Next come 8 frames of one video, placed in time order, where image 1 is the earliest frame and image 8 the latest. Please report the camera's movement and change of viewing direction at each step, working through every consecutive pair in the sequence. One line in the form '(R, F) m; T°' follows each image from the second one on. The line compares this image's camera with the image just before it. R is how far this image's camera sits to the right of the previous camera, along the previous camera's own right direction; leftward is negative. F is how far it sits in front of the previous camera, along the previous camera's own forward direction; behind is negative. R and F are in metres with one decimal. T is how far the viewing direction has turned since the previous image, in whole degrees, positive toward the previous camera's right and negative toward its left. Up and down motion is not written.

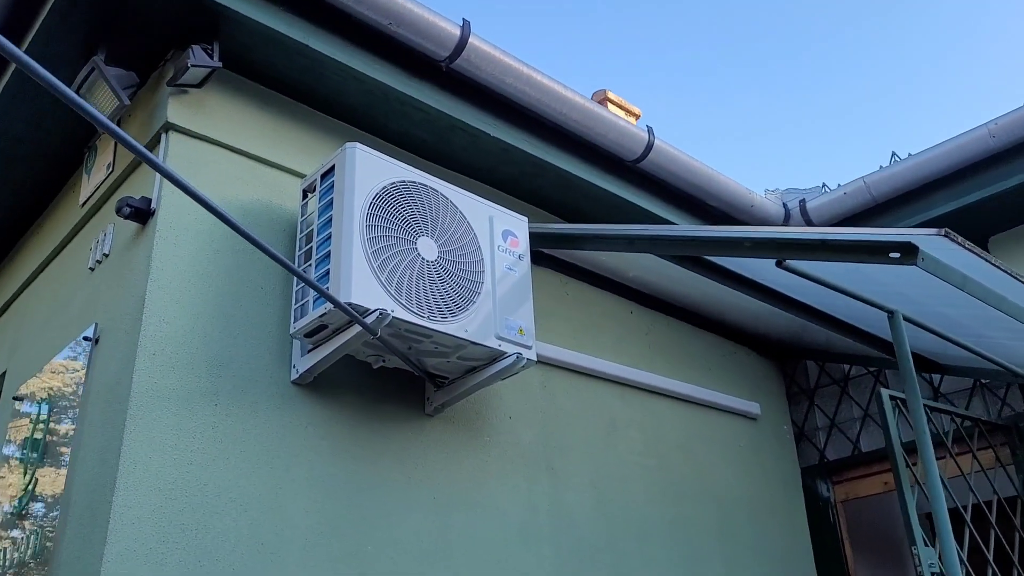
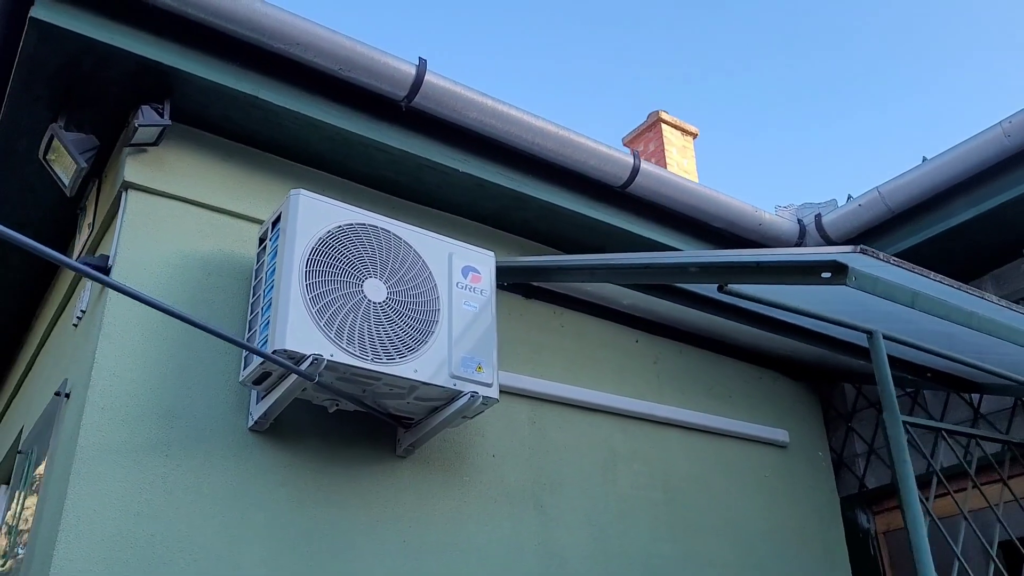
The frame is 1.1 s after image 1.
(+0.5, +0.1) m; -7°
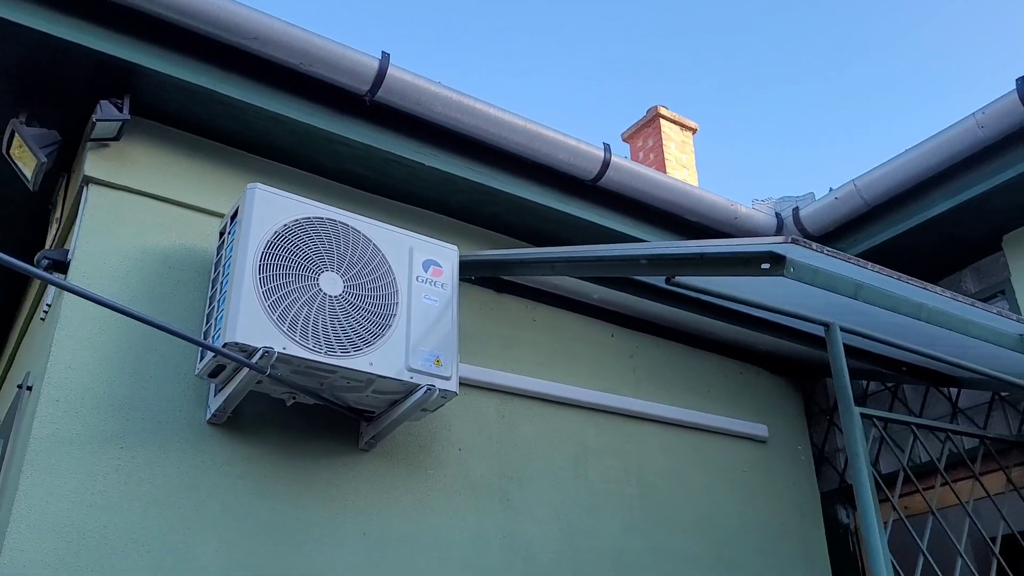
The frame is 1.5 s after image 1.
(+0.2, 0.0) m; -1°
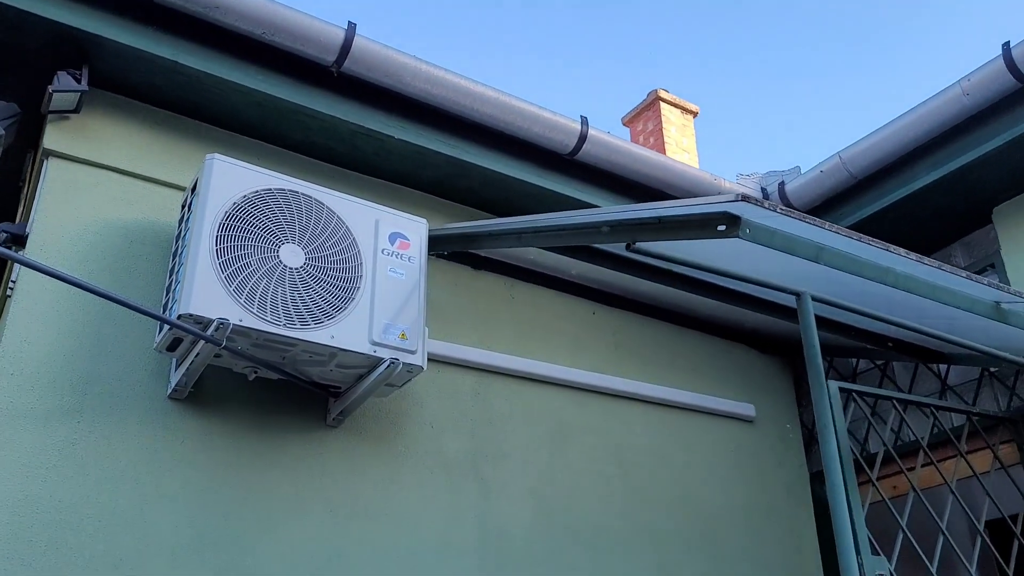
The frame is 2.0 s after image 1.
(+0.2, +0.1) m; -1°
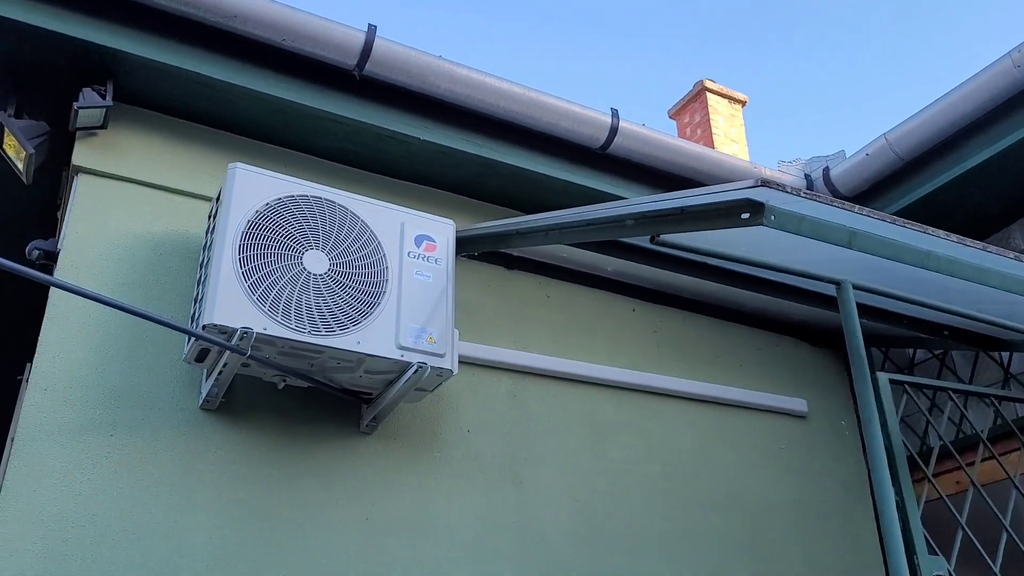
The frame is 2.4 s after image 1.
(+0.1, +0.1) m; -4°
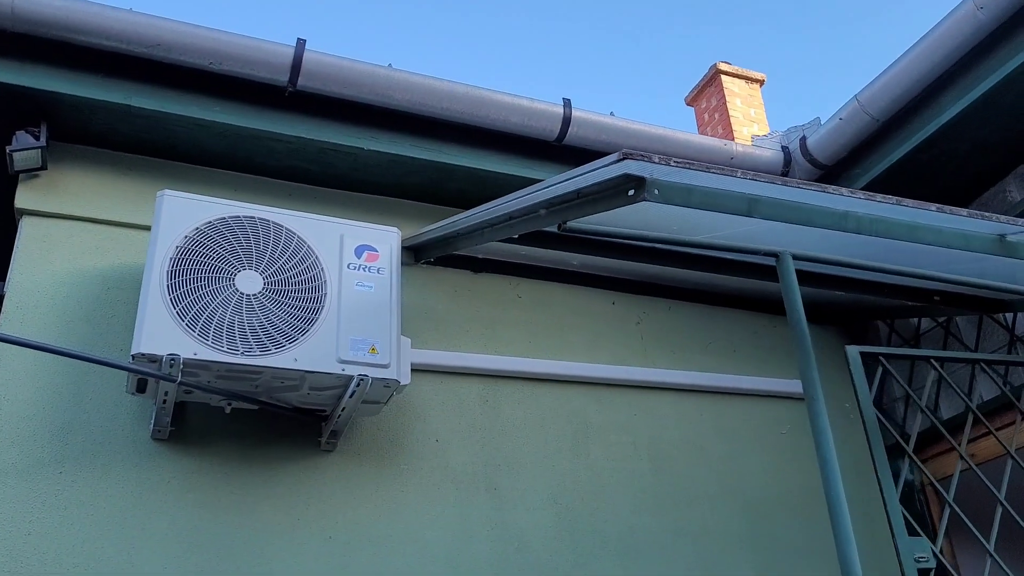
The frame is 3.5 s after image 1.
(+0.4, +0.1) m; -4°
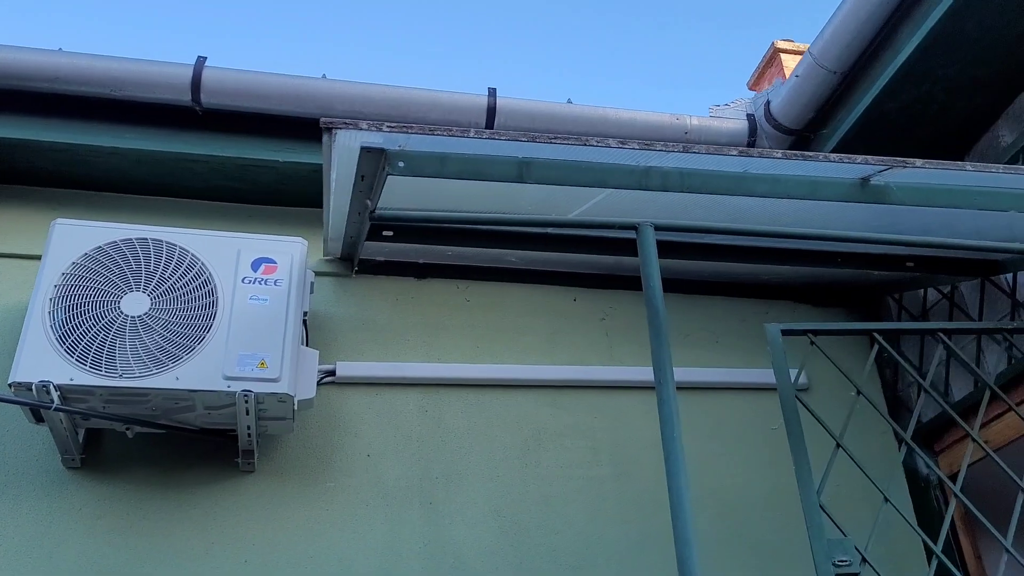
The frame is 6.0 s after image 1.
(+0.7, +0.2) m; -9°
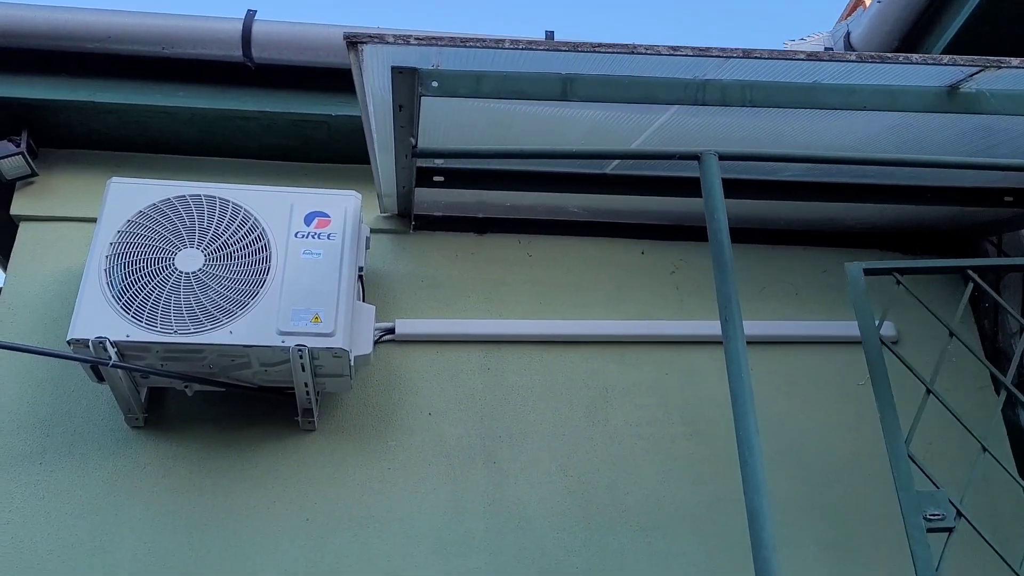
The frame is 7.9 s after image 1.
(+0.1, +0.1) m; -5°
